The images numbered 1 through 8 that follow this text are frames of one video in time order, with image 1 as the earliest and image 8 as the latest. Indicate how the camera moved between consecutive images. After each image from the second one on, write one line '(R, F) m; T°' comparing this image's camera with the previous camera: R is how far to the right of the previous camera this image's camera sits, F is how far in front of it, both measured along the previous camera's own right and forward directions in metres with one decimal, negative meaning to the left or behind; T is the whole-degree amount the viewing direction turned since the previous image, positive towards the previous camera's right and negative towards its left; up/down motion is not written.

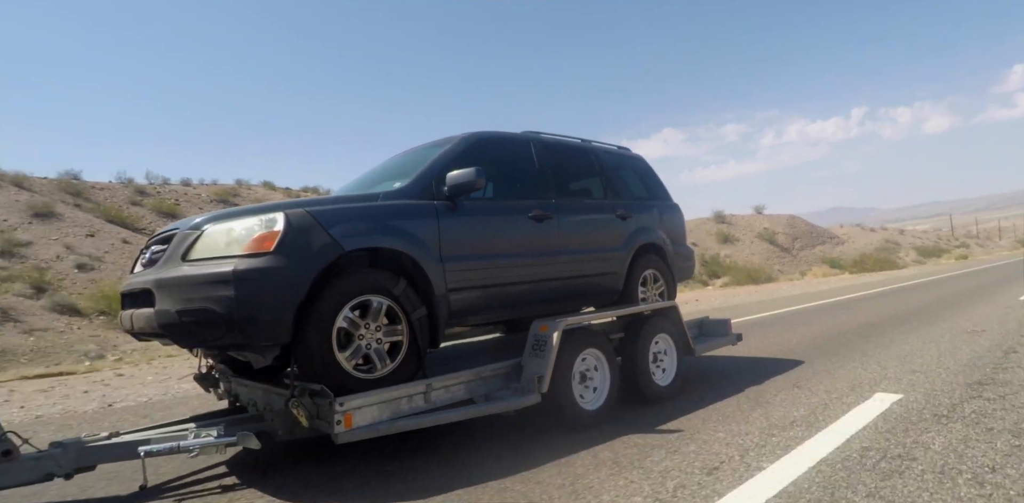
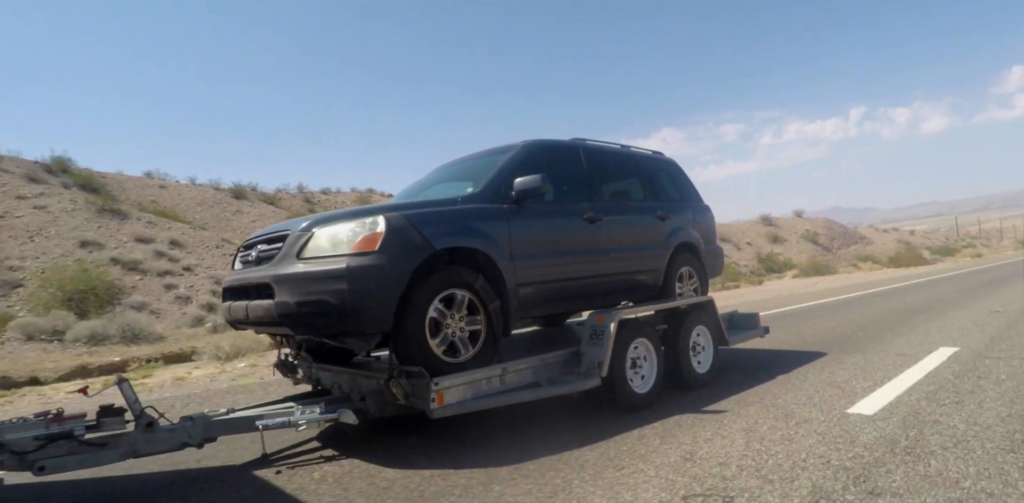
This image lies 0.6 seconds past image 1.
(-0.5, -0.5) m; 0°
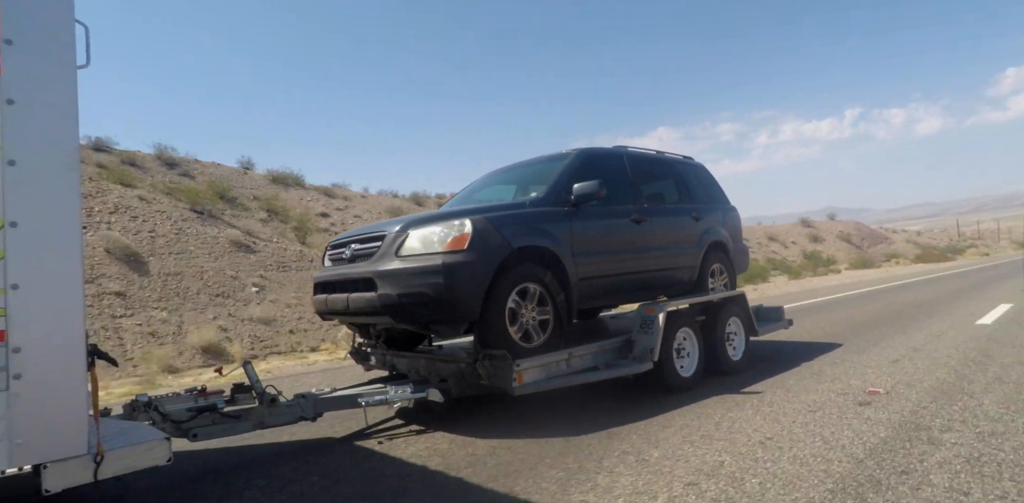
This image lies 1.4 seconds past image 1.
(-0.6, -0.6) m; 0°
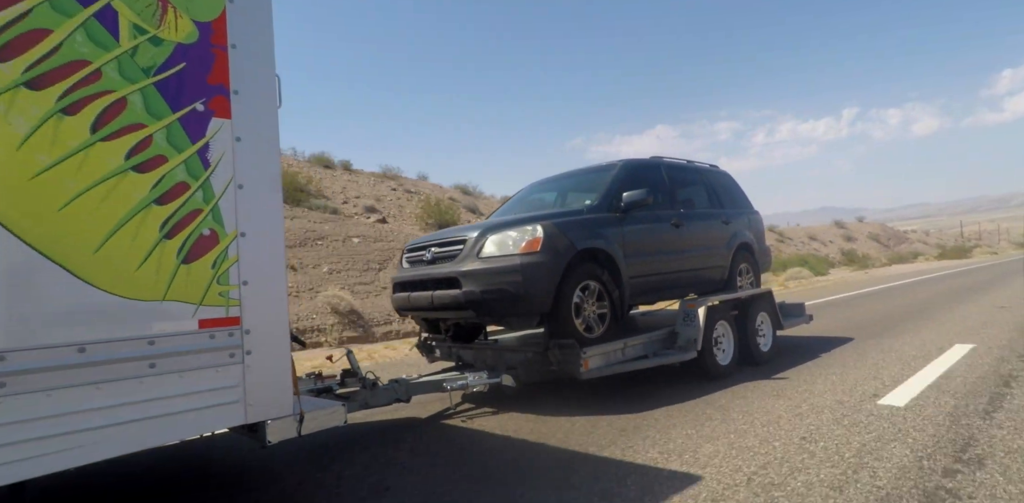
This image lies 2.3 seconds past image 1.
(-0.6, -0.7) m; 0°
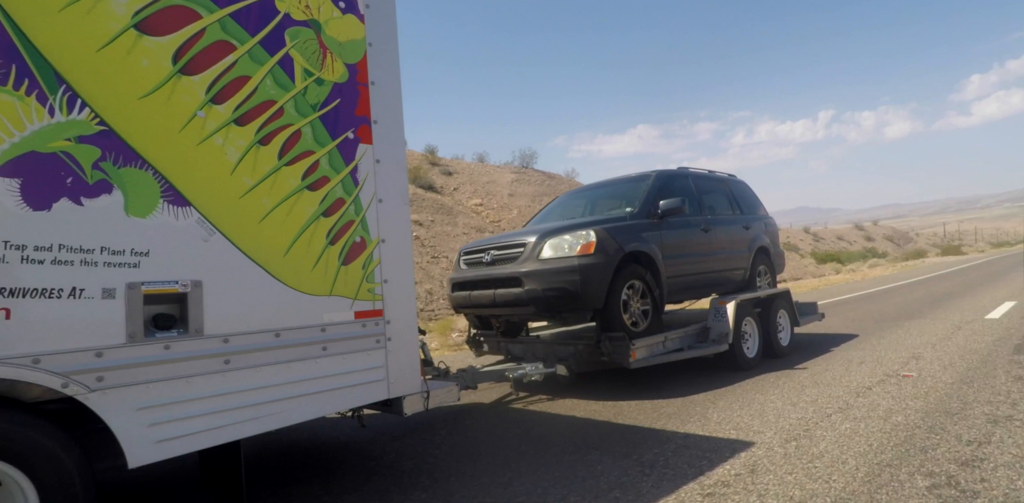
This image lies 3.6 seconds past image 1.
(-0.6, -0.6) m; +1°
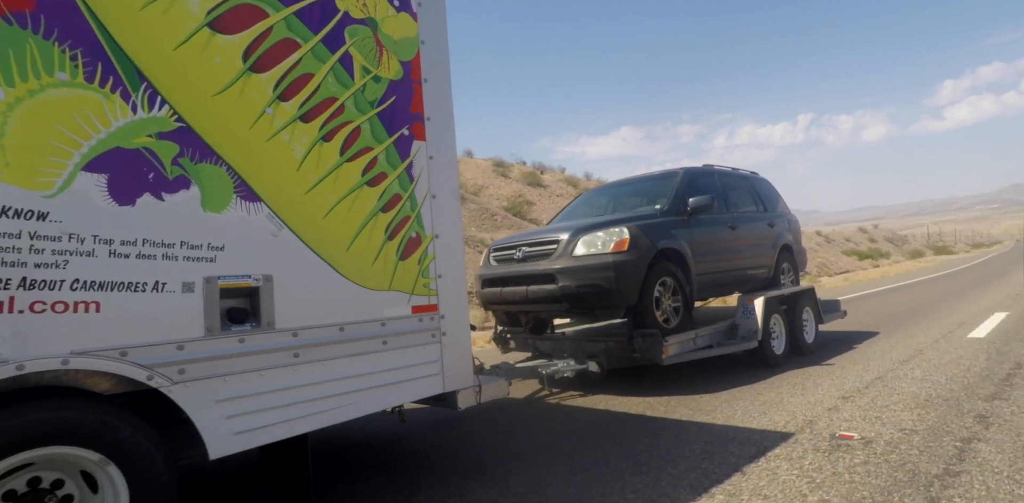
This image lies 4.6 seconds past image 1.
(-0.3, 0.0) m; 0°
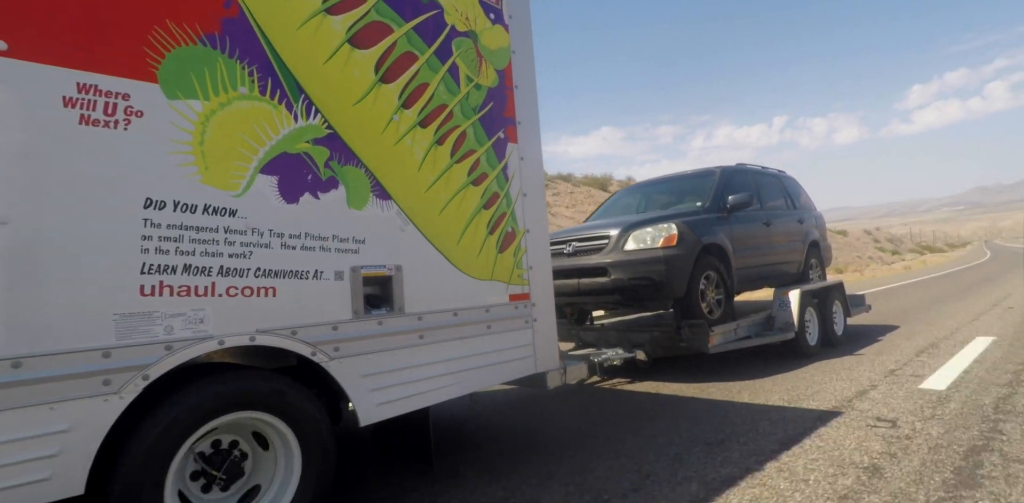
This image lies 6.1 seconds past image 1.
(-0.5, -0.3) m; 0°
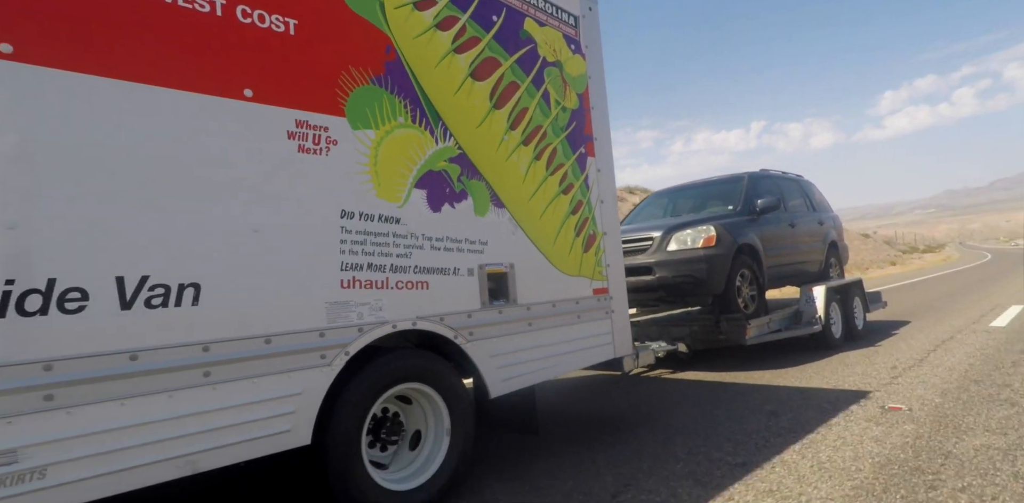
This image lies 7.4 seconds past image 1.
(-0.6, -0.6) m; 0°
